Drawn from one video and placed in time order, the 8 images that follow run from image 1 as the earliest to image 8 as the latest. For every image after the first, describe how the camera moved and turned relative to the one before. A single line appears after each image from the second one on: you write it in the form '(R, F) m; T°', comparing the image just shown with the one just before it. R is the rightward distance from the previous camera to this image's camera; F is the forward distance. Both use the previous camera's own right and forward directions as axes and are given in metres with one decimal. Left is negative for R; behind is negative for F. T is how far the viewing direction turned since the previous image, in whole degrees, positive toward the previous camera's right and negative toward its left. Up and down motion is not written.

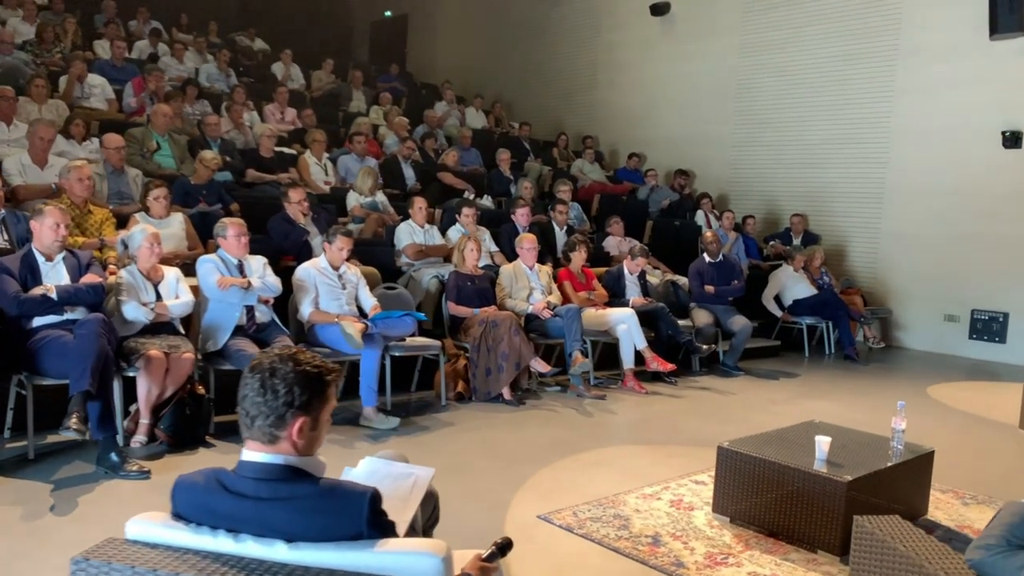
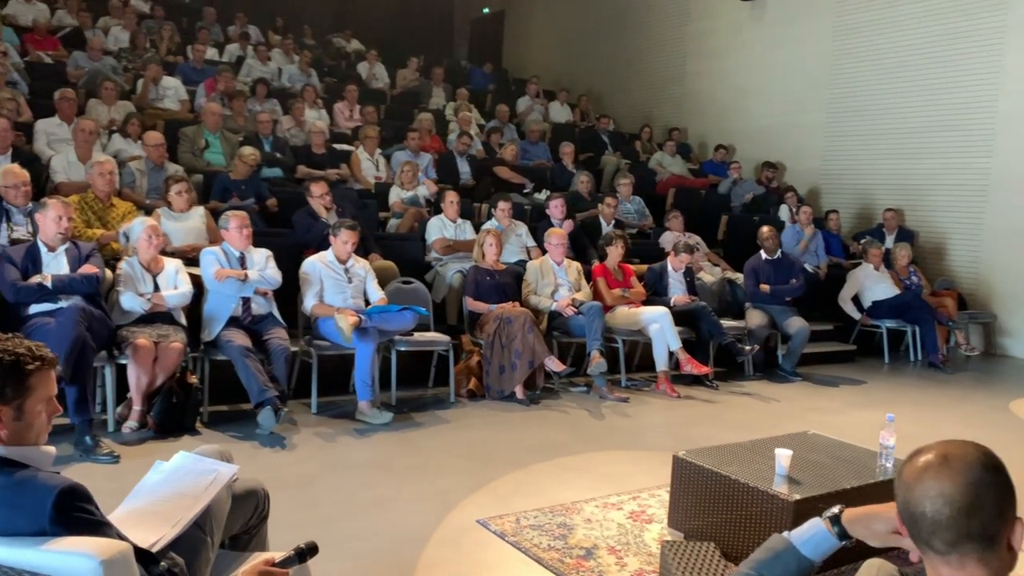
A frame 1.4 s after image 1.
(+0.7, +0.2) m; -9°
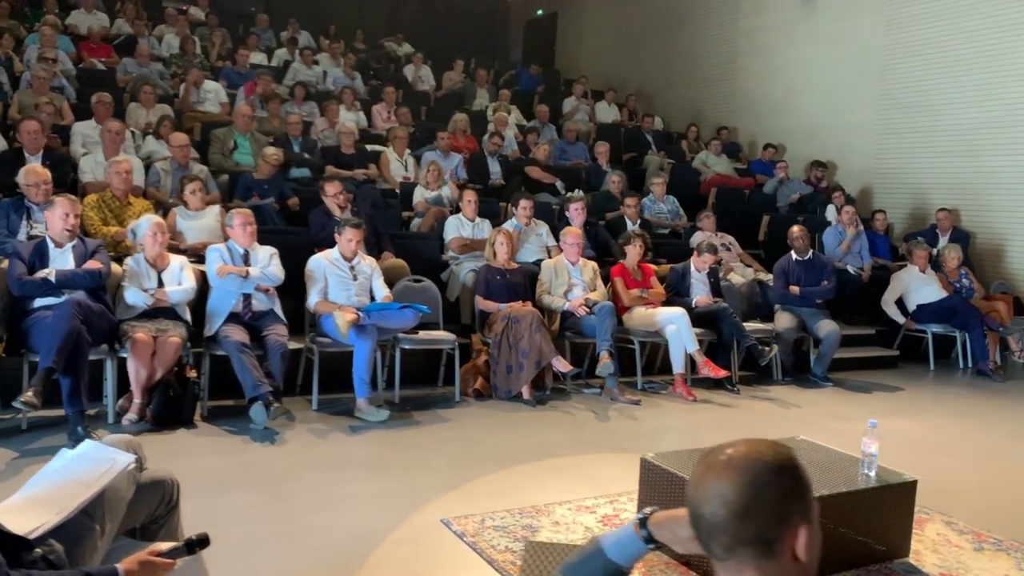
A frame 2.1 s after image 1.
(+0.4, +0.1) m; -5°
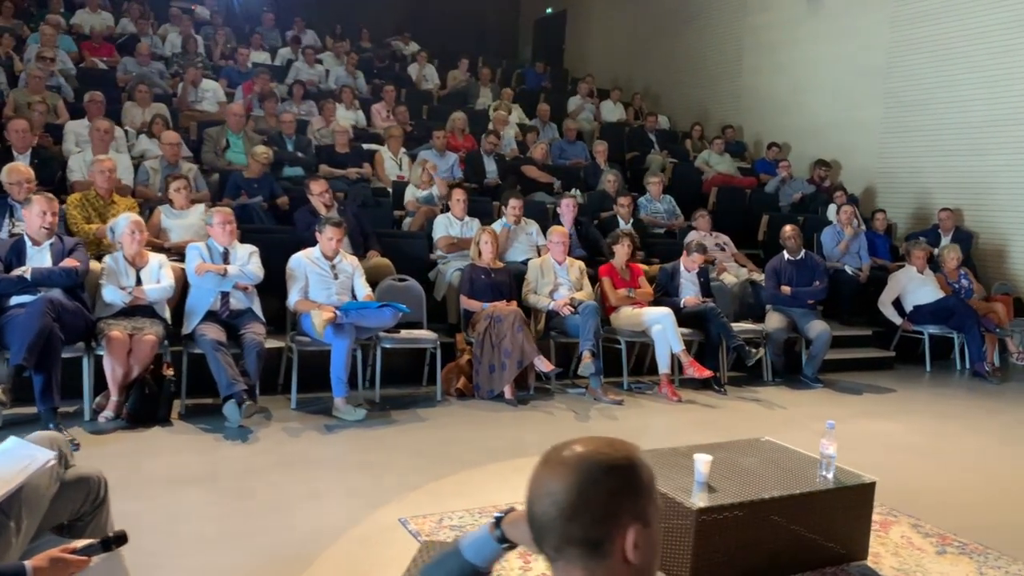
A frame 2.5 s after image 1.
(+0.2, 0.0) m; -1°
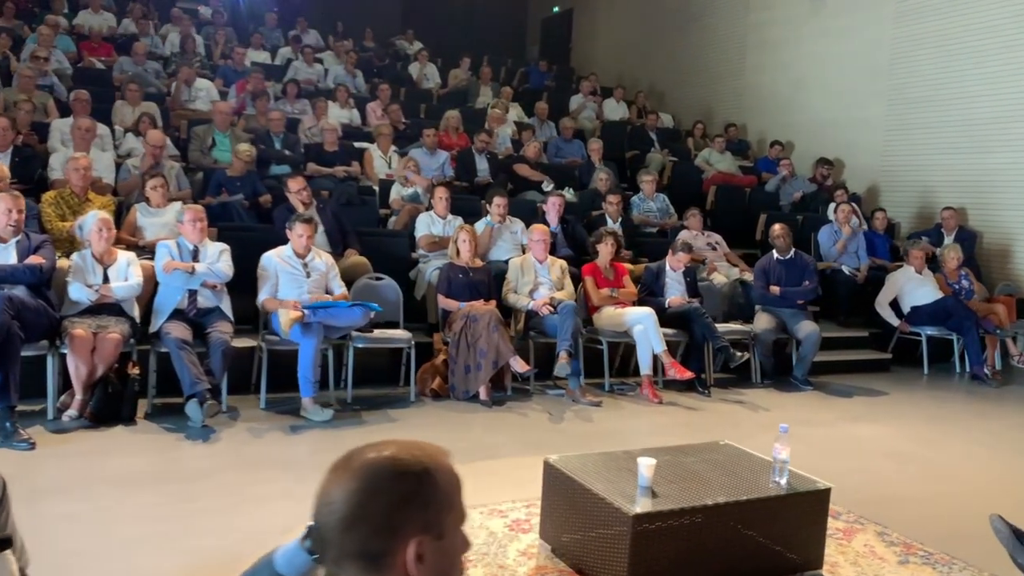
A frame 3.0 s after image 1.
(+0.2, +0.1) m; -1°
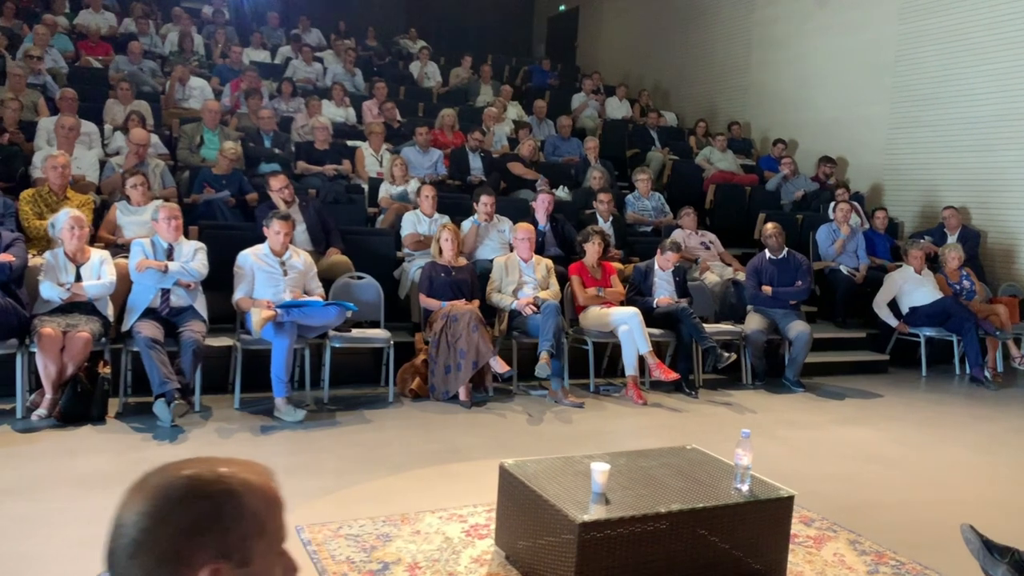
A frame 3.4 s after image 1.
(+0.2, +0.1) m; -1°
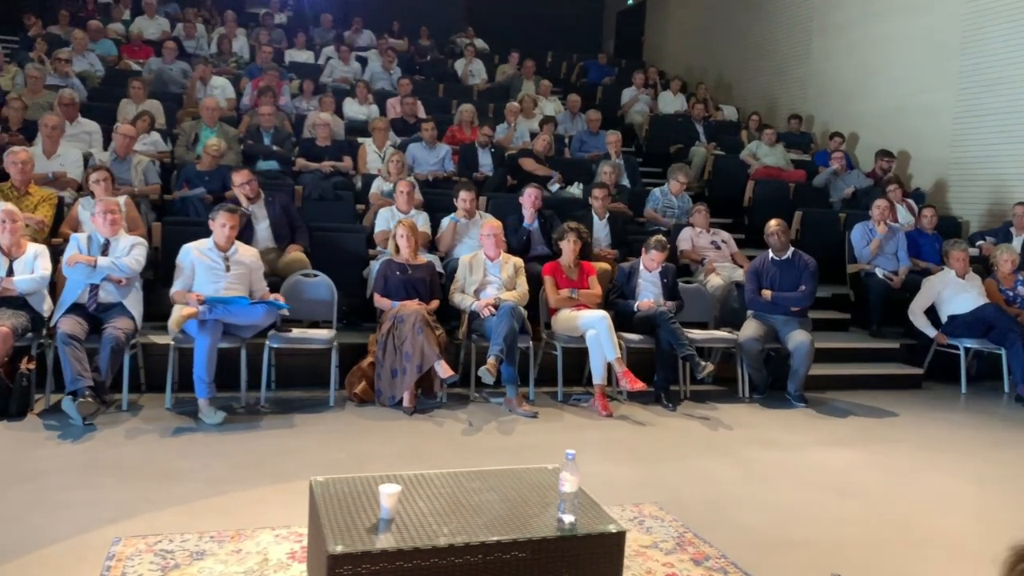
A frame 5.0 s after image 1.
(+0.8, +0.4) m; -7°
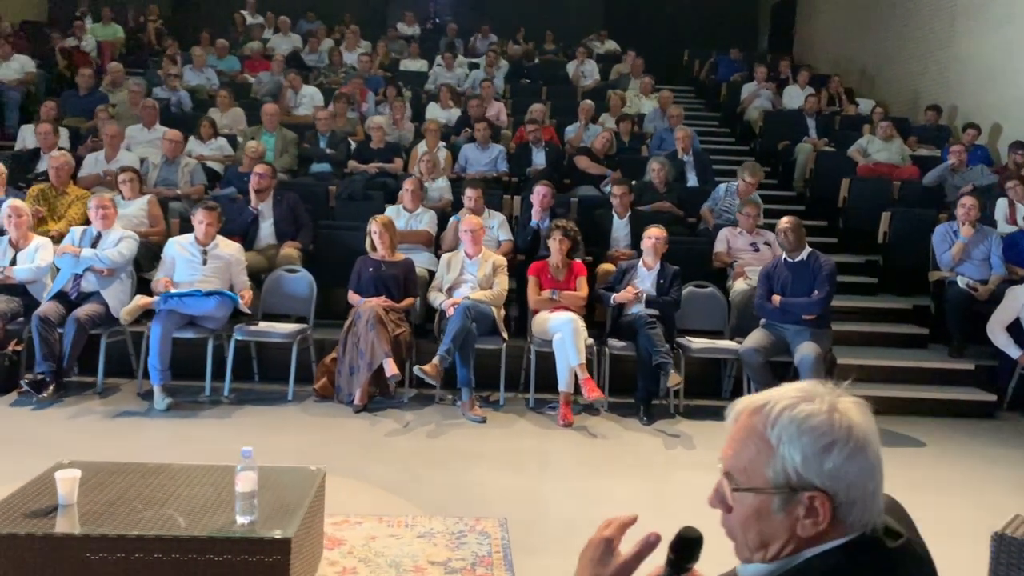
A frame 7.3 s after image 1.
(+1.3, +0.4) m; -14°
